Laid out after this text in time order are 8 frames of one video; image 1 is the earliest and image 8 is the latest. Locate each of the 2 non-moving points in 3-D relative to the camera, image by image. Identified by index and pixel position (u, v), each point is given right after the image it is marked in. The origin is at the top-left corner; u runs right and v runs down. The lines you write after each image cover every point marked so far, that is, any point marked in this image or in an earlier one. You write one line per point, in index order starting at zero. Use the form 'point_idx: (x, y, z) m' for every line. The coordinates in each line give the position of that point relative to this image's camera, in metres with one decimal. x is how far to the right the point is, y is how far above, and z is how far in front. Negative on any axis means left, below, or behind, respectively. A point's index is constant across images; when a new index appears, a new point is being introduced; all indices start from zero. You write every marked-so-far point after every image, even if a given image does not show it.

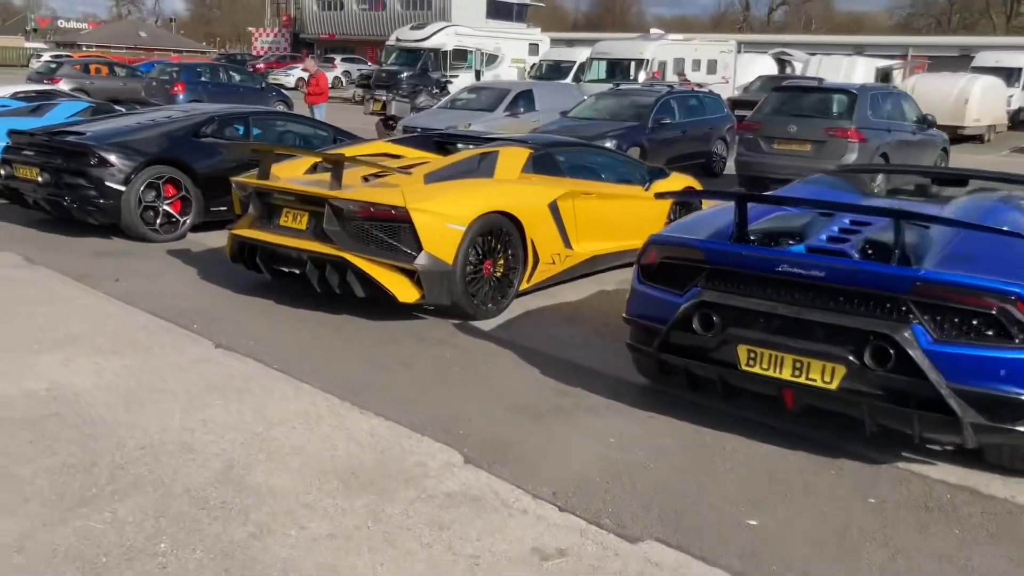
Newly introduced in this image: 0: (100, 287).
0: (-3.3, 0.0, +7.2) m
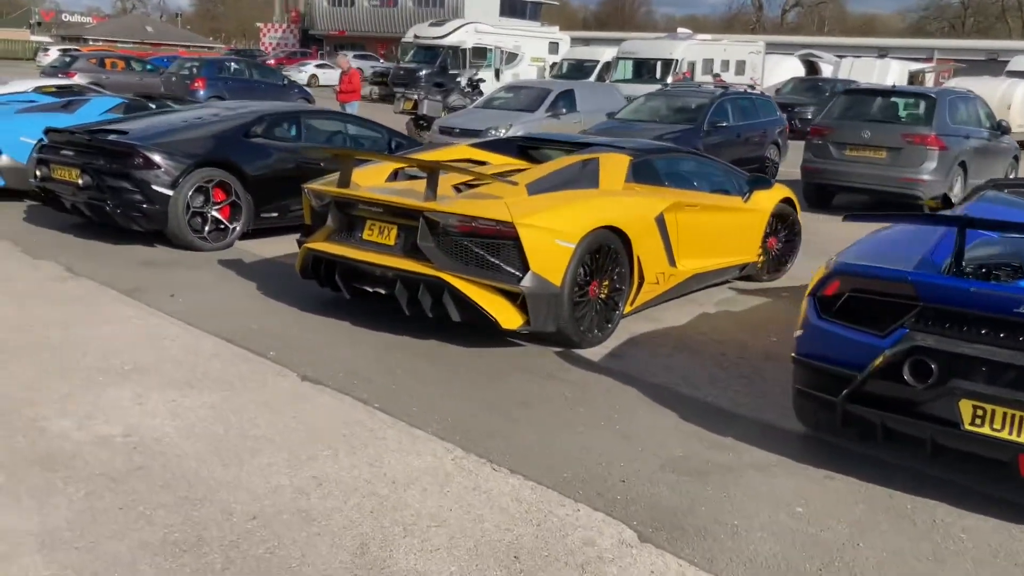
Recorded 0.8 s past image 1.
0: (-2.5, -0.1, +6.5) m
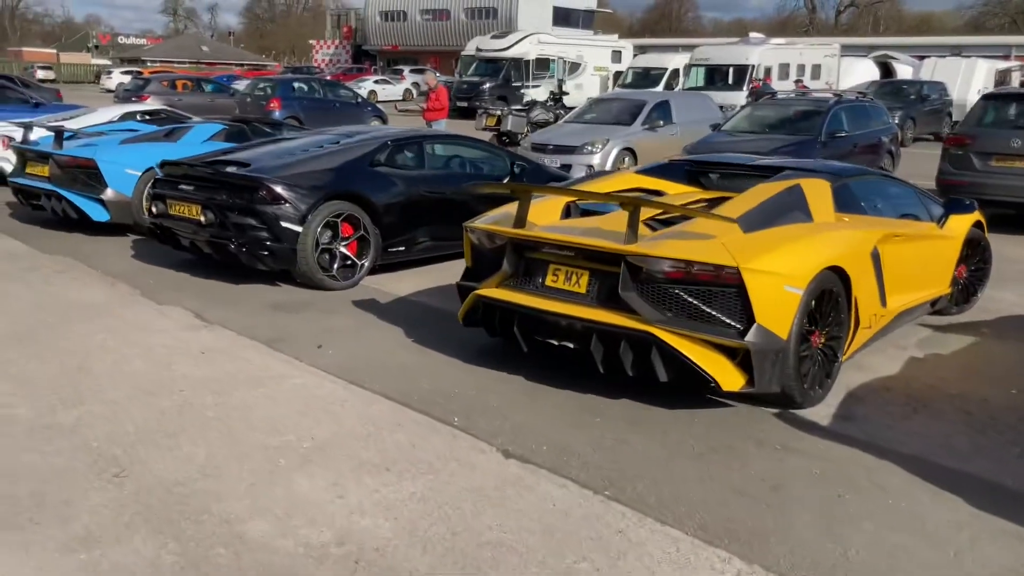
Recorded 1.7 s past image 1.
0: (-1.3, -0.4, +5.8) m
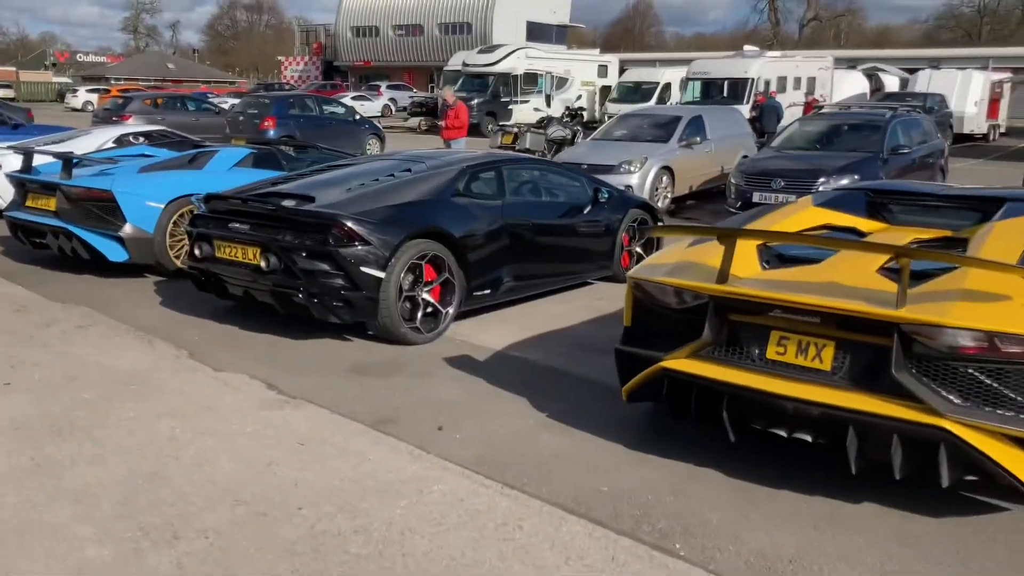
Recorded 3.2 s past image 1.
0: (-0.4, -0.8, +4.6) m
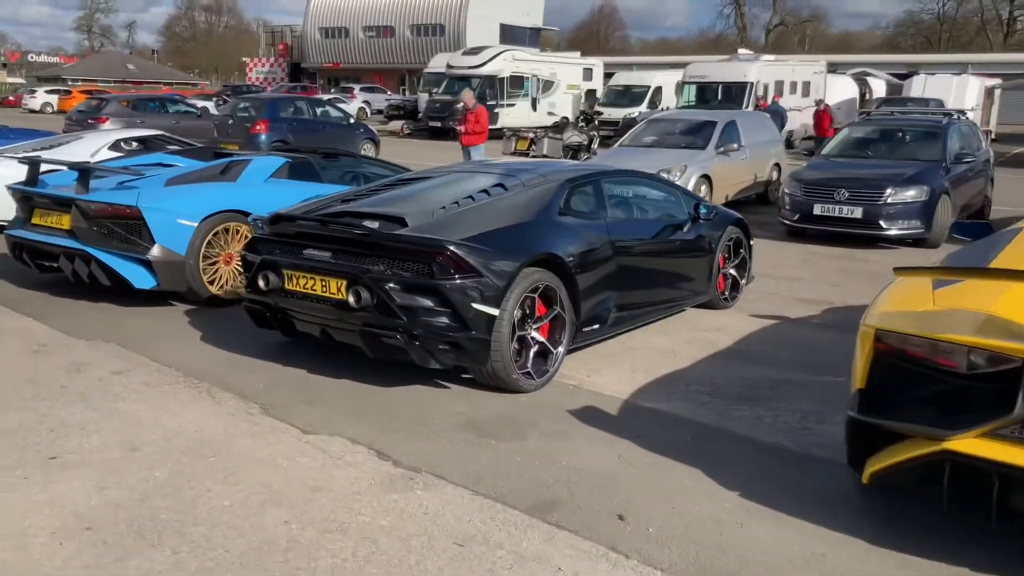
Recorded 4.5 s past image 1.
0: (+0.4, -1.0, +3.6) m
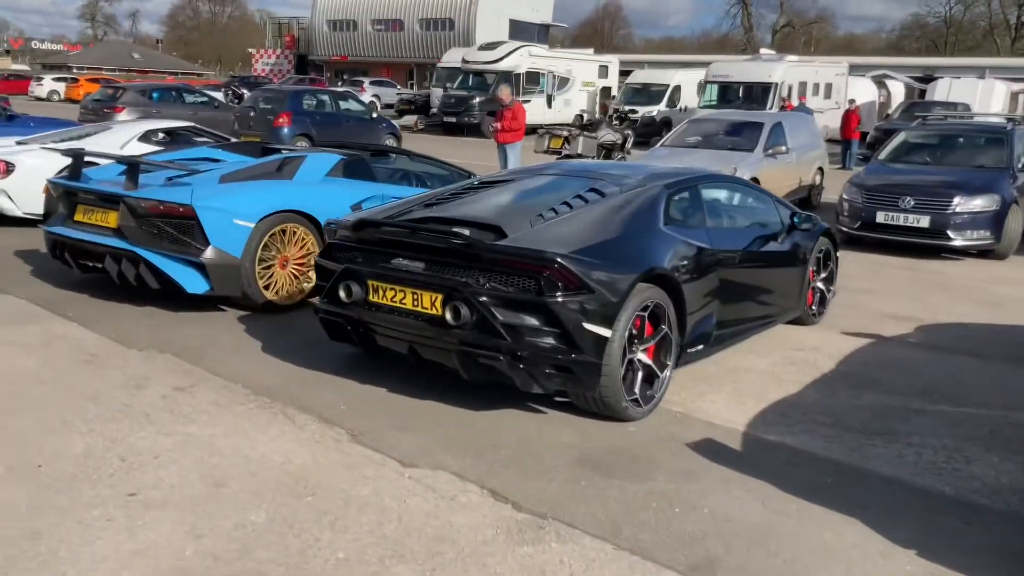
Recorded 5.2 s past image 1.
0: (+1.0, -1.1, +3.2) m
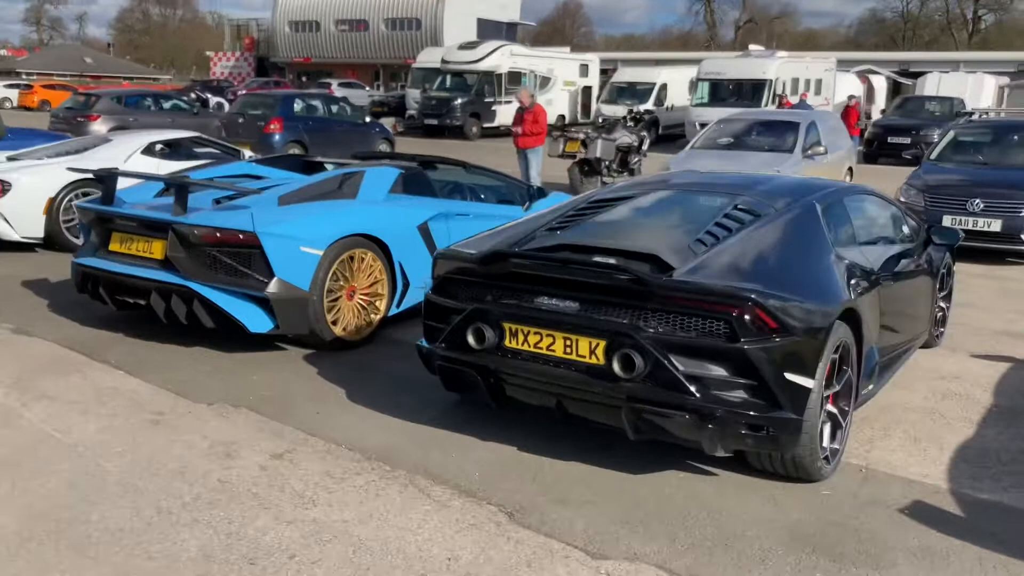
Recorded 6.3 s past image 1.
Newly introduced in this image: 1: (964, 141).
0: (+1.9, -1.3, +2.5) m
1: (+6.0, +1.9, +12.0) m
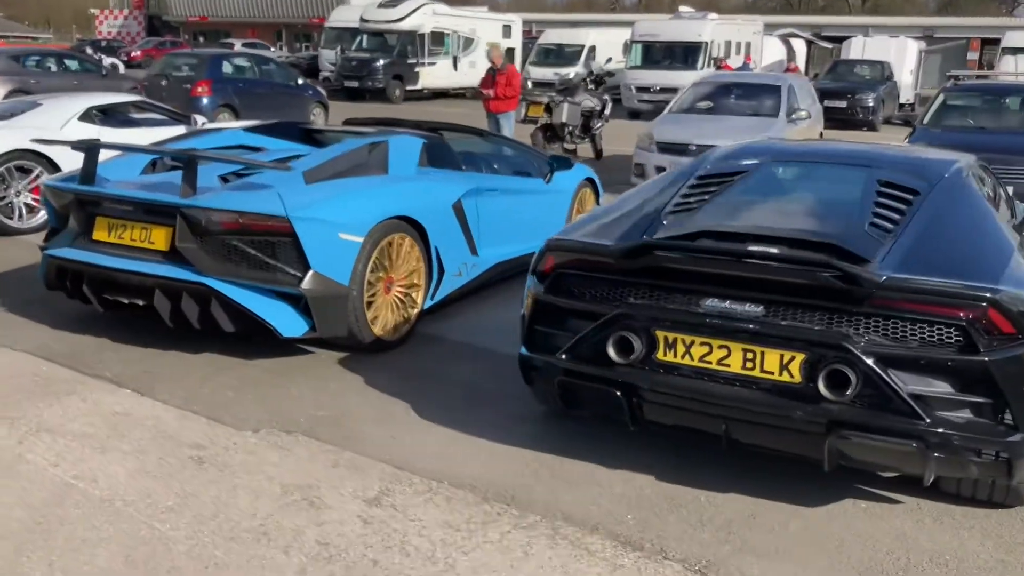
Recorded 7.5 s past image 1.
0: (+2.7, -1.3, +1.9) m
1: (+5.7, +2.3, +11.7) m
